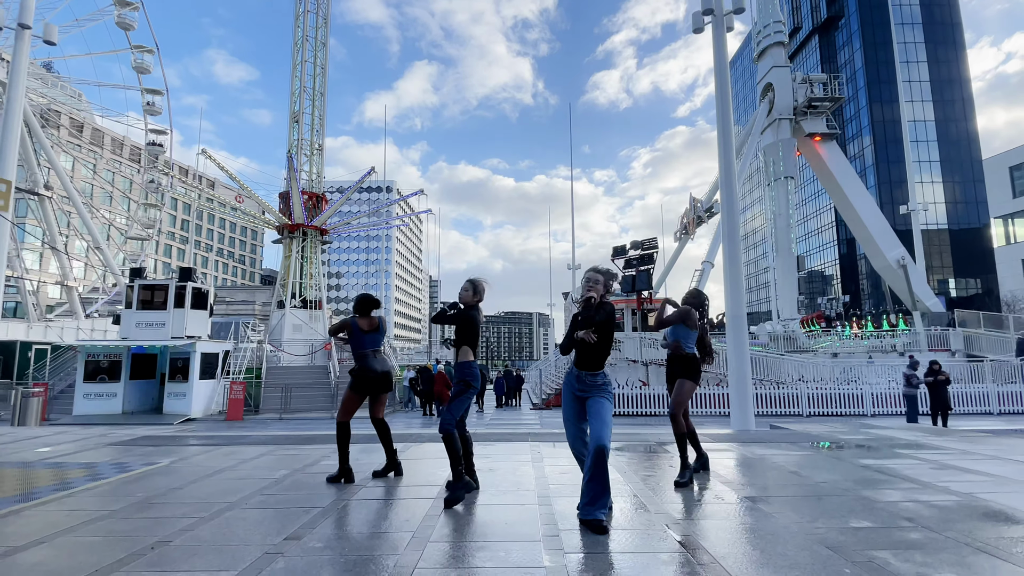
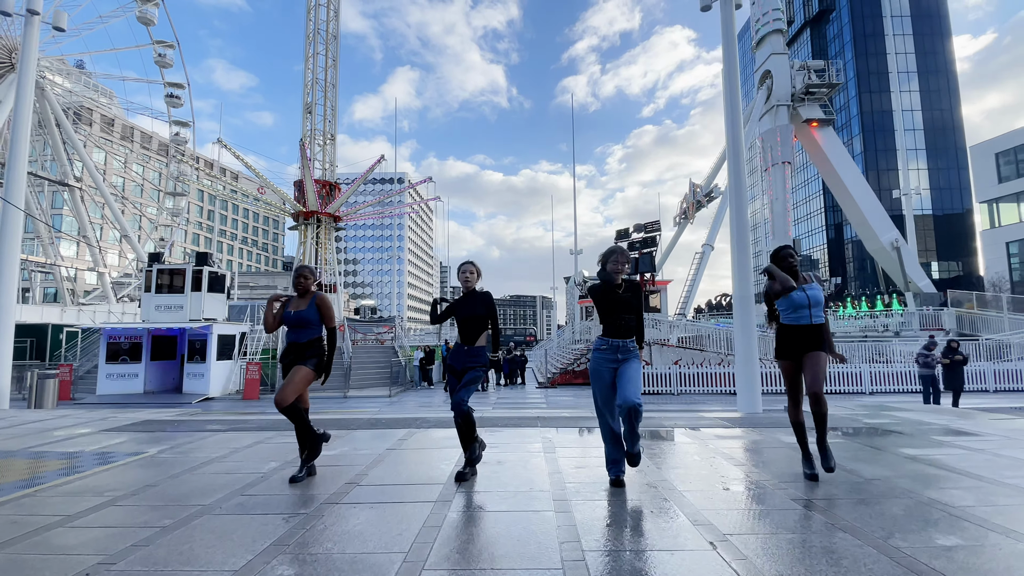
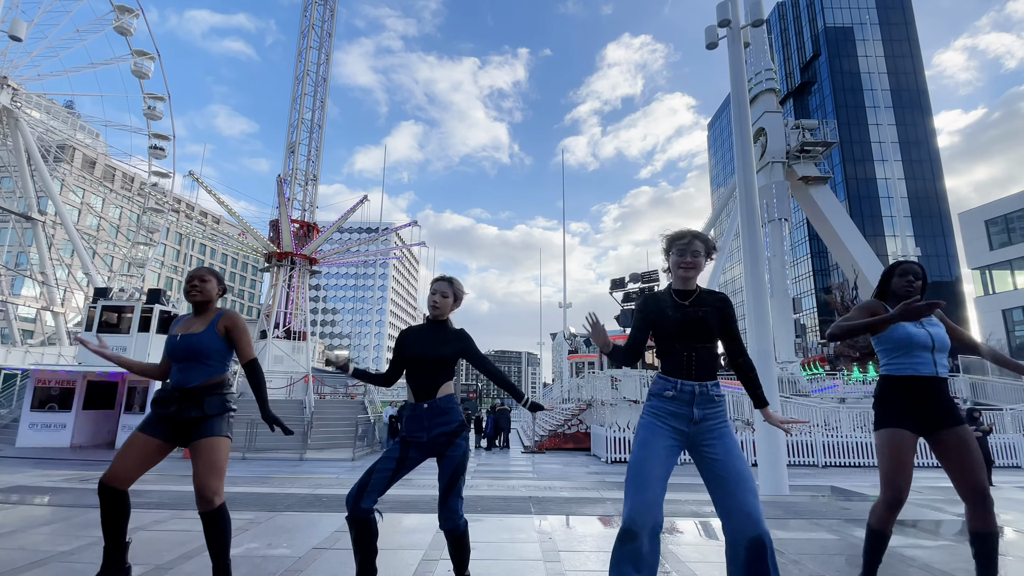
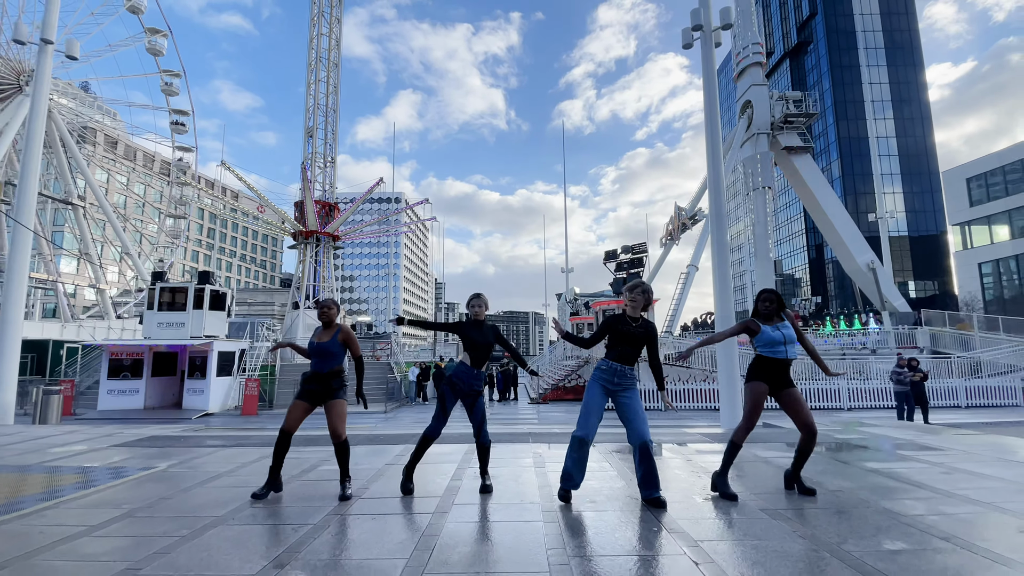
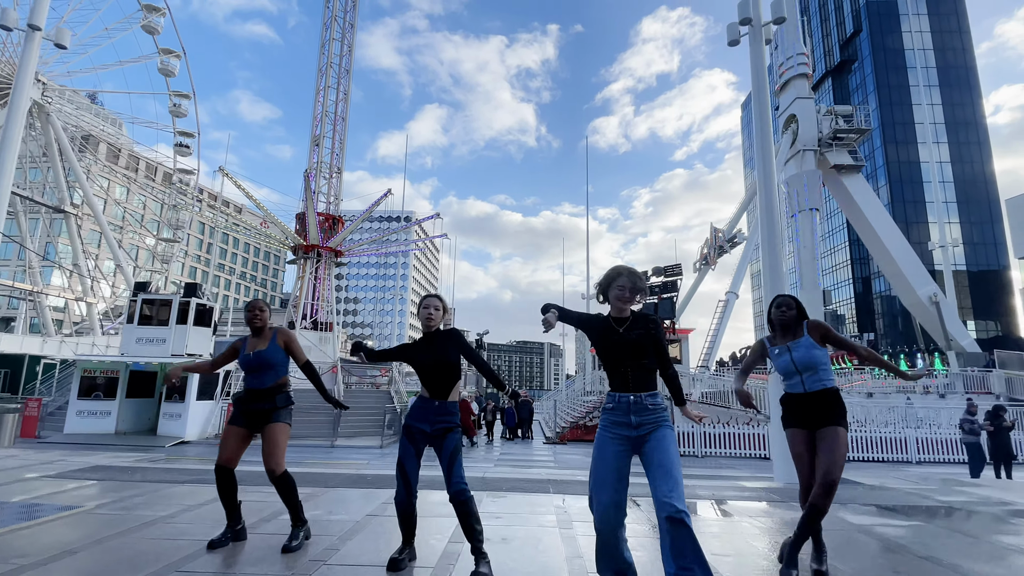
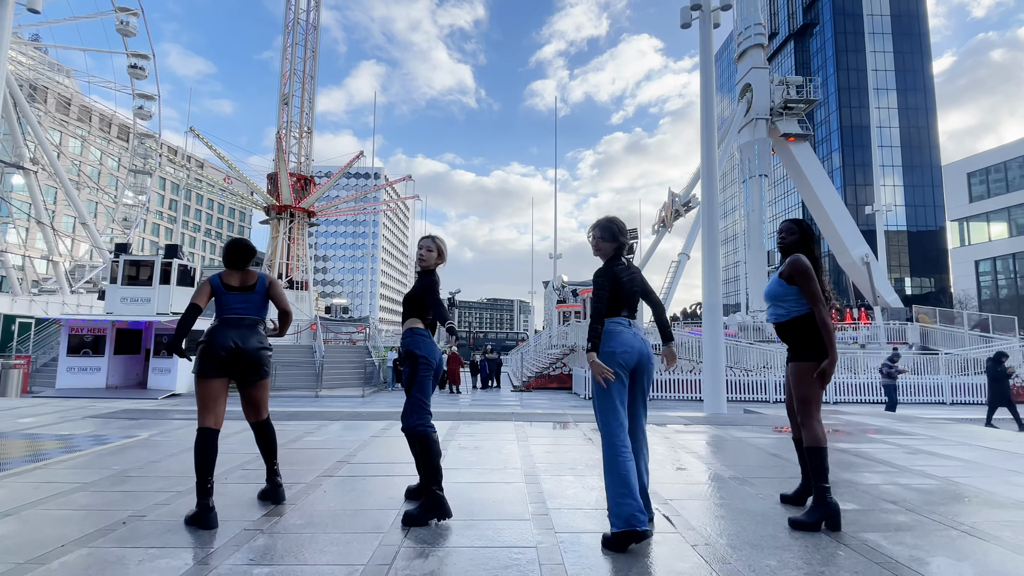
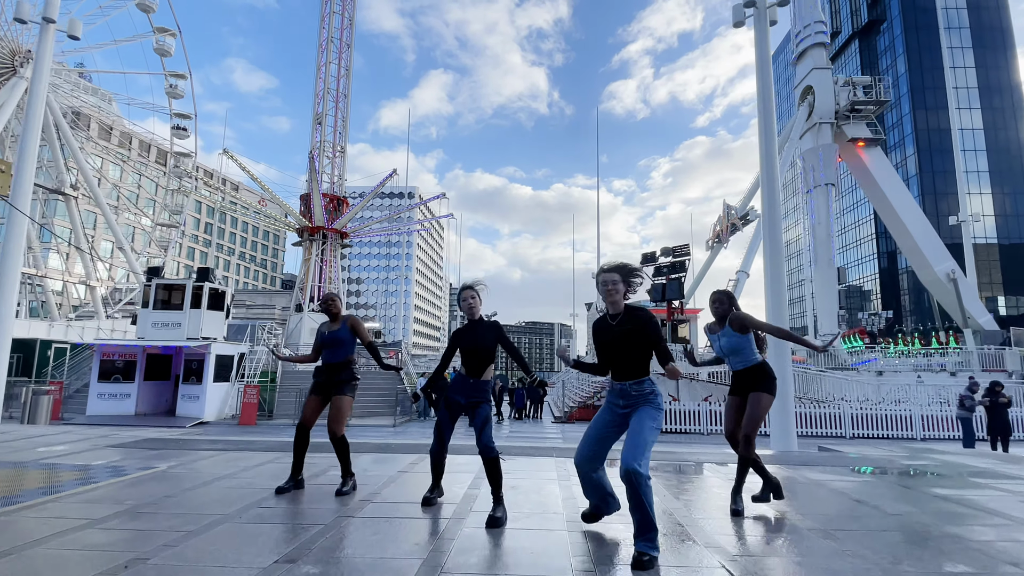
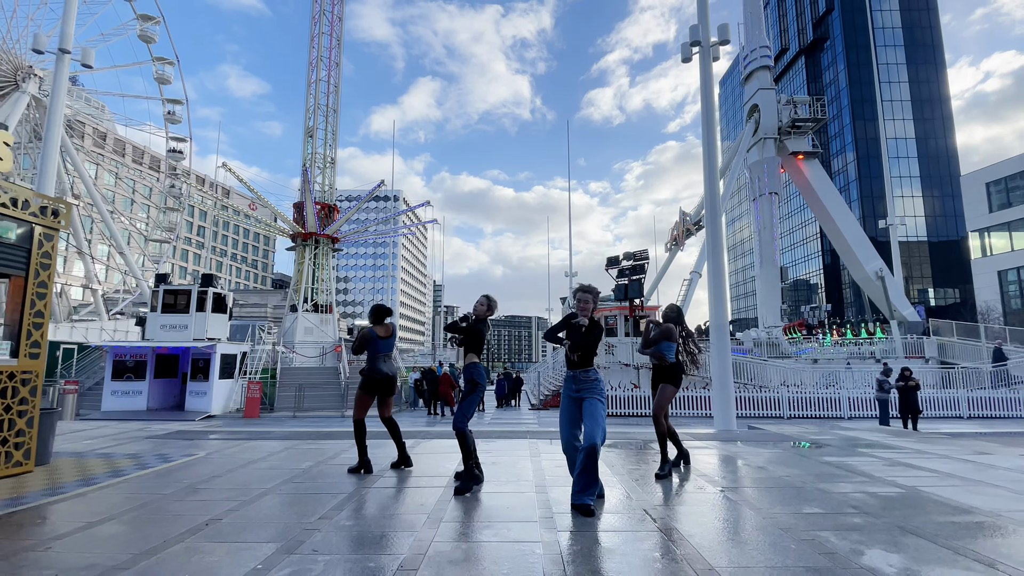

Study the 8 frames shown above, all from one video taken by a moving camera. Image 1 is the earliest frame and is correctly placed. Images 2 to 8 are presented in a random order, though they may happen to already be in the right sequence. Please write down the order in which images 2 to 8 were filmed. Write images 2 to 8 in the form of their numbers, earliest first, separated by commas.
8, 7, 5, 3, 4, 2, 6
